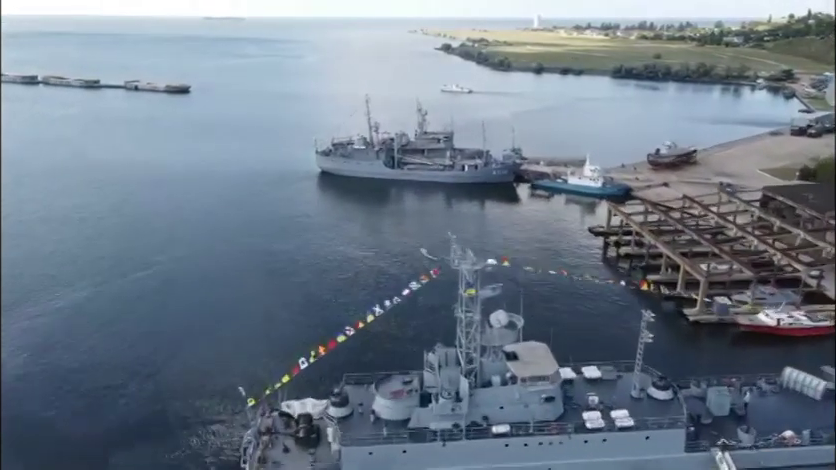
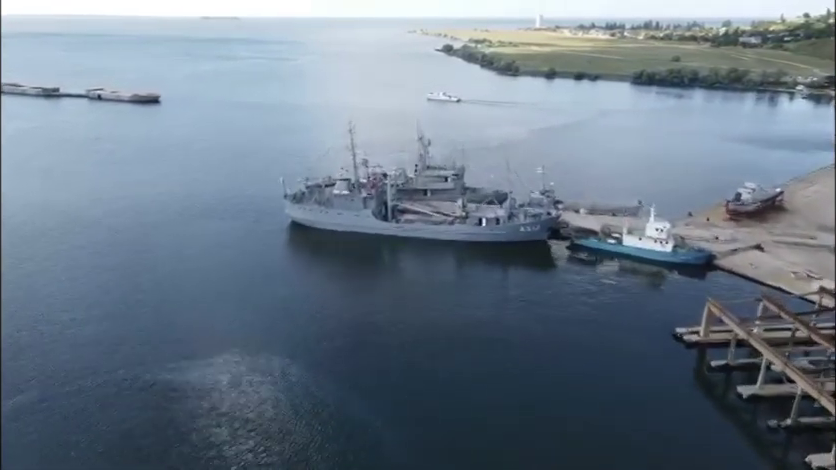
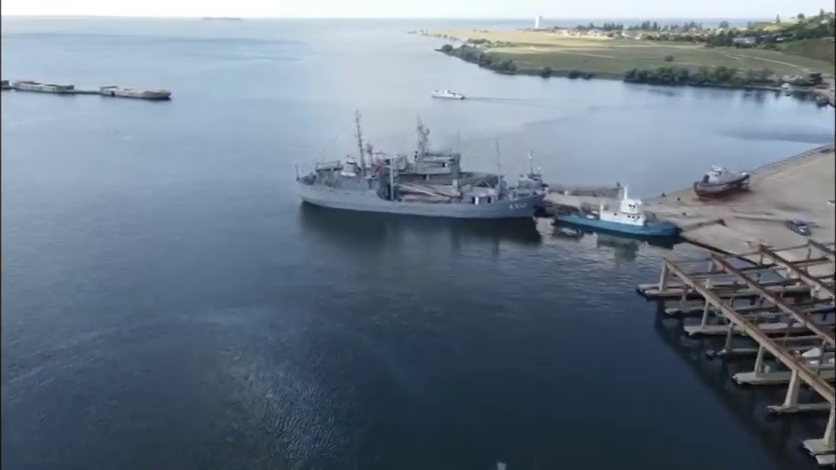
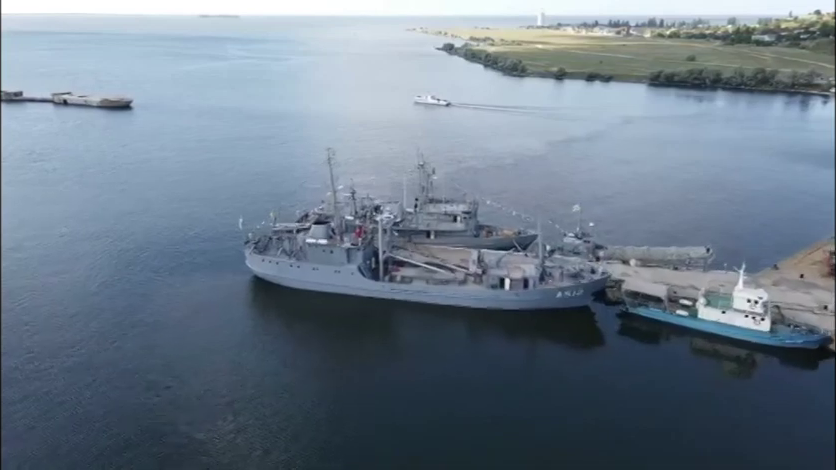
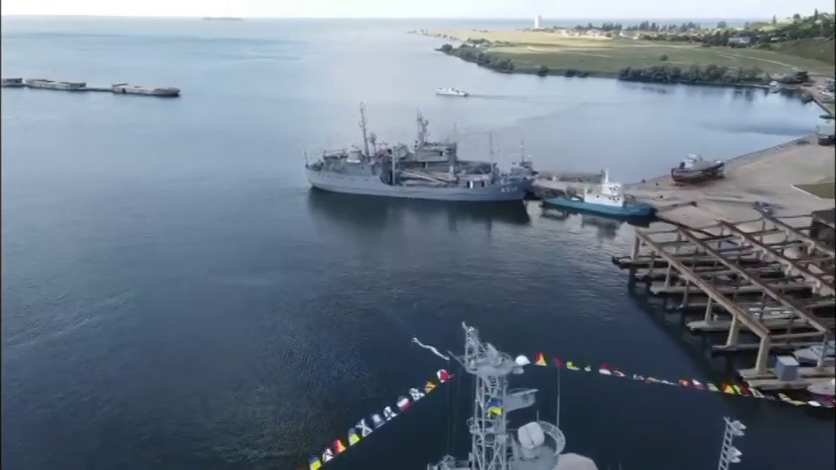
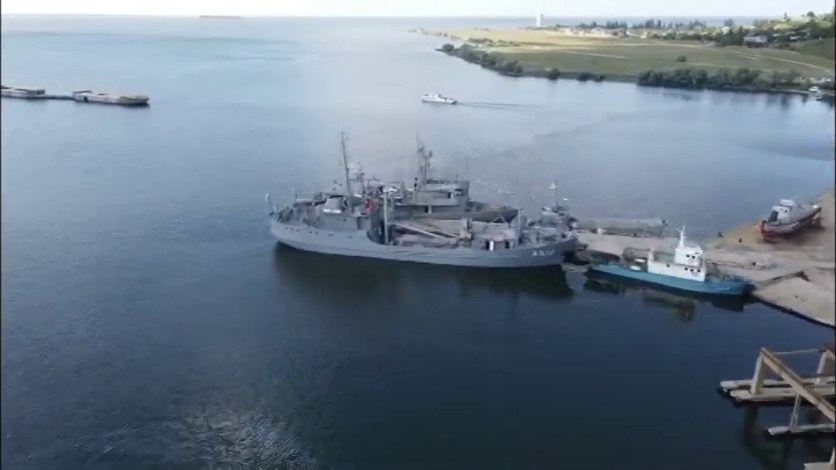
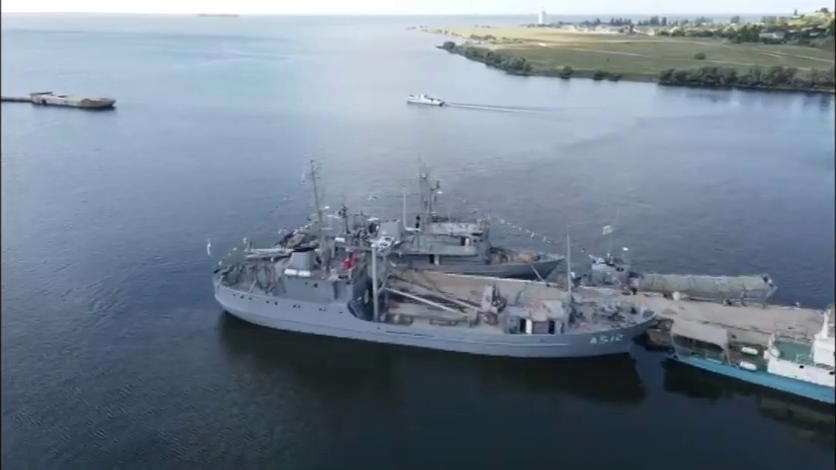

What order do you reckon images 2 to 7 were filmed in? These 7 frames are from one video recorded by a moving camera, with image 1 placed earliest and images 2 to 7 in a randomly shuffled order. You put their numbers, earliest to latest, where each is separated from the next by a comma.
5, 3, 2, 6, 4, 7
